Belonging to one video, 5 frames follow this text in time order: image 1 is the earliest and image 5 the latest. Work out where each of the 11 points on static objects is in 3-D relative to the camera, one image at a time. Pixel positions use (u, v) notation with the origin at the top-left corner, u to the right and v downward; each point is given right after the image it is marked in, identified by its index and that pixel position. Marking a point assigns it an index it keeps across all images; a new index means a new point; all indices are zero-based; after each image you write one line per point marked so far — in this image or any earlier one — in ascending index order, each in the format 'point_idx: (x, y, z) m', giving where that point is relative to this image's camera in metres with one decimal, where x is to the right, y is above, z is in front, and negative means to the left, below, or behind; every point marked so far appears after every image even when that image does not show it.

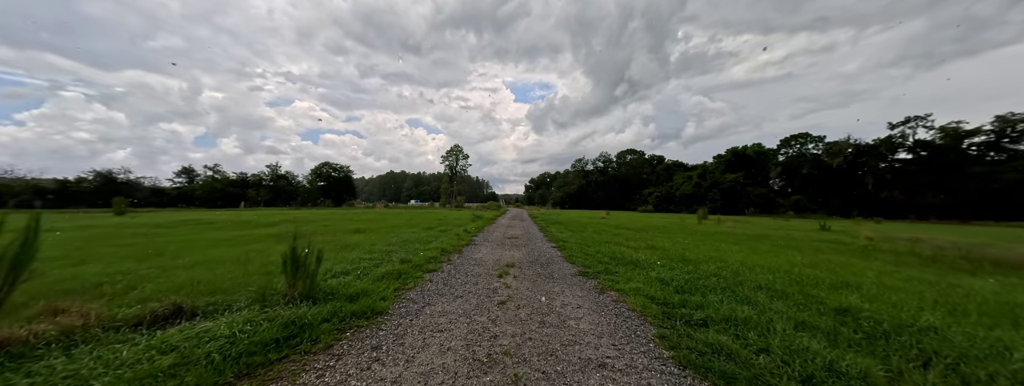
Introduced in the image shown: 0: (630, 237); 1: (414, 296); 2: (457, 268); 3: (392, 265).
0: (+7.3, -2.7, +17.7) m
1: (-2.2, -2.3, +6.3) m
2: (-1.8, -2.5, +9.4) m
3: (-3.7, -2.2, +8.8) m
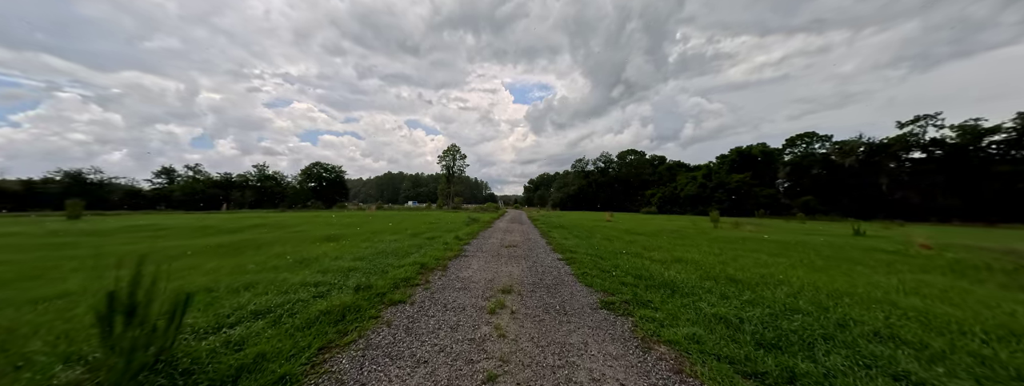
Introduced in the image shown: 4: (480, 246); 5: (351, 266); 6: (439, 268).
0: (+7.2, -2.8, +15.2) m
1: (-2.2, -2.3, +3.8) m
2: (-1.9, -2.5, +6.9) m
3: (-3.8, -2.2, +6.3) m
4: (-1.7, -2.8, +15.3) m
5: (-5.0, -2.3, +9.0) m
6: (-2.5, -2.5, +9.7) m
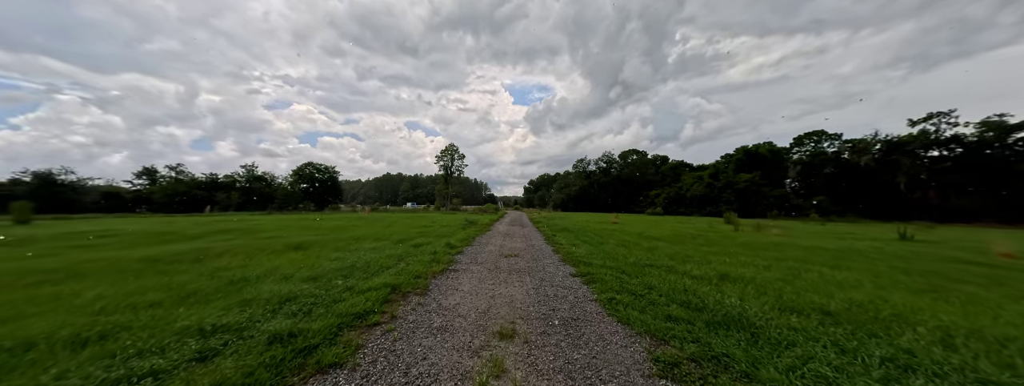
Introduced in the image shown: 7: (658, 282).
0: (+7.2, -2.7, +12.8) m
1: (-2.2, -2.2, +1.4) m
2: (-1.8, -2.5, +4.5) m
3: (-3.7, -2.2, +3.9) m
4: (-1.7, -2.8, +12.9) m
5: (-5.0, -2.2, +6.6) m
6: (-2.4, -2.5, +7.3) m
7: (+4.2, -2.6, +8.3) m
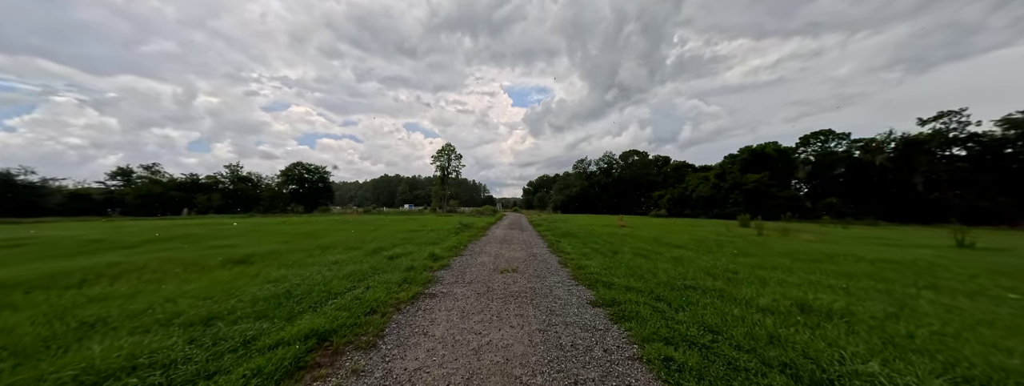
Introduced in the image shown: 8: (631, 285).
0: (+7.1, -2.7, +10.2) m
1: (-2.2, -2.1, -1.2) m
2: (-1.9, -2.4, +1.8) m
3: (-3.8, -2.1, +1.2) m
4: (-1.8, -2.8, +10.3) m
5: (-5.1, -2.2, +3.9) m
6: (-2.5, -2.5, +4.7) m
7: (+4.1, -2.5, +5.7) m
8: (+3.4, -2.6, +8.2) m
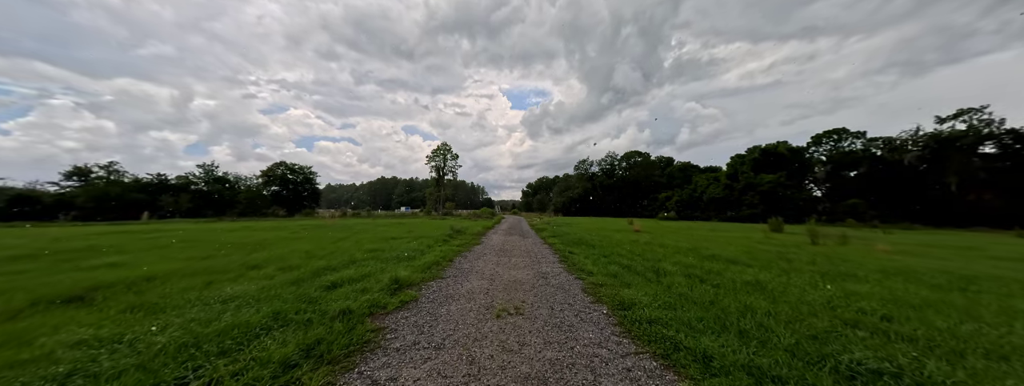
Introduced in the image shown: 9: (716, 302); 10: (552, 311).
0: (+7.2, -2.5, +6.2) m
1: (-2.1, -1.9, -5.3) m
2: (-1.8, -2.2, -2.2) m
3: (-3.7, -1.9, -2.8) m
4: (-1.7, -2.6, +6.2) m
5: (-5.0, -2.0, -0.1) m
6: (-2.4, -2.3, +0.6) m
7: (+4.2, -2.3, +1.7) m
8: (+3.5, -2.5, +4.2) m
9: (+4.9, -2.6, +6.9) m
10: (+1.0, -2.7, +6.7) m
